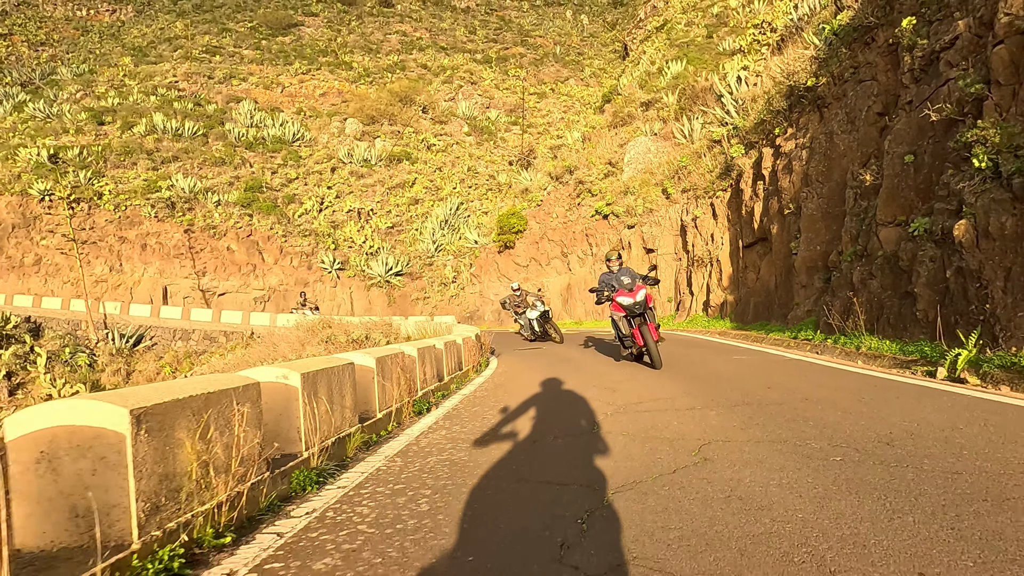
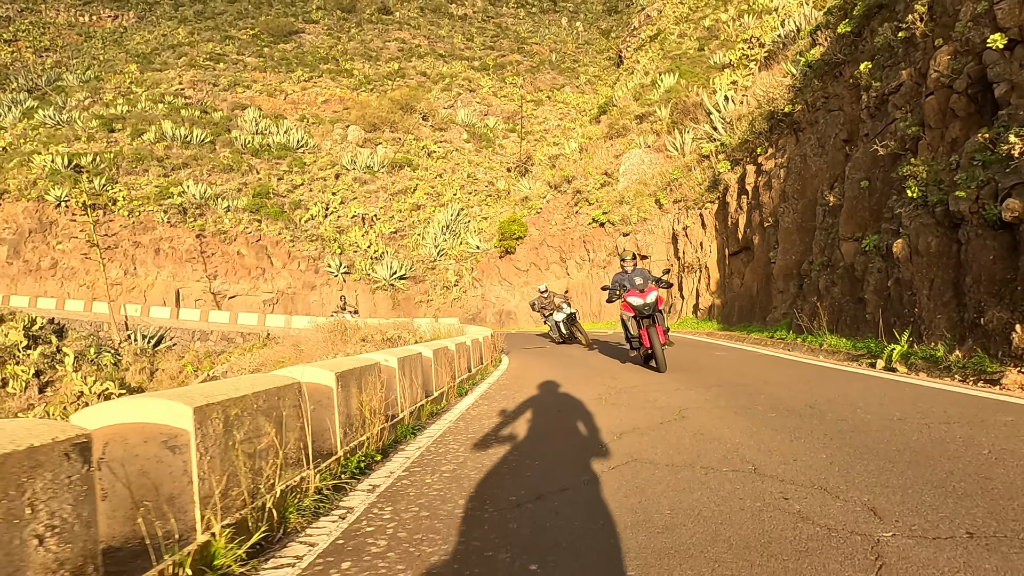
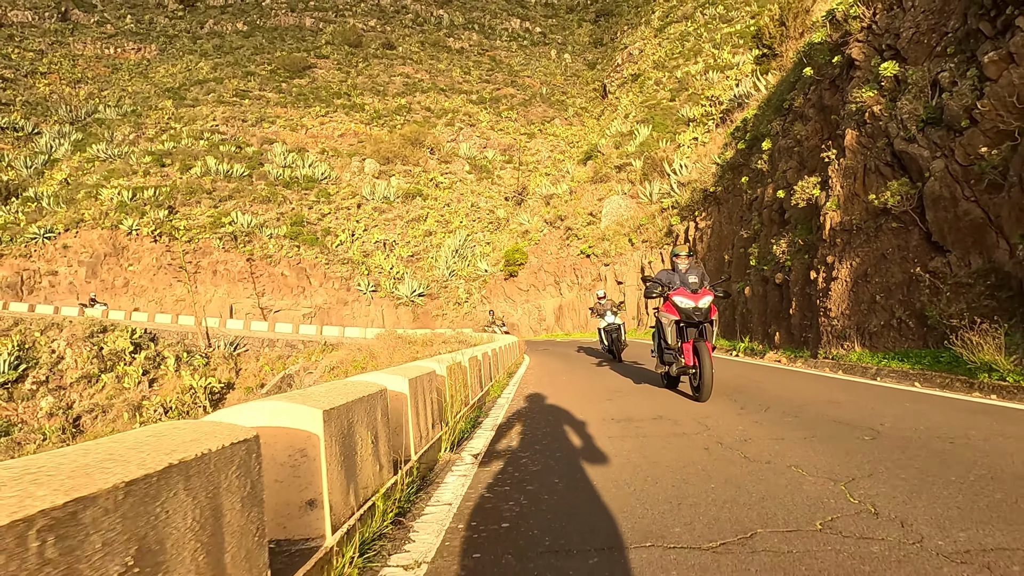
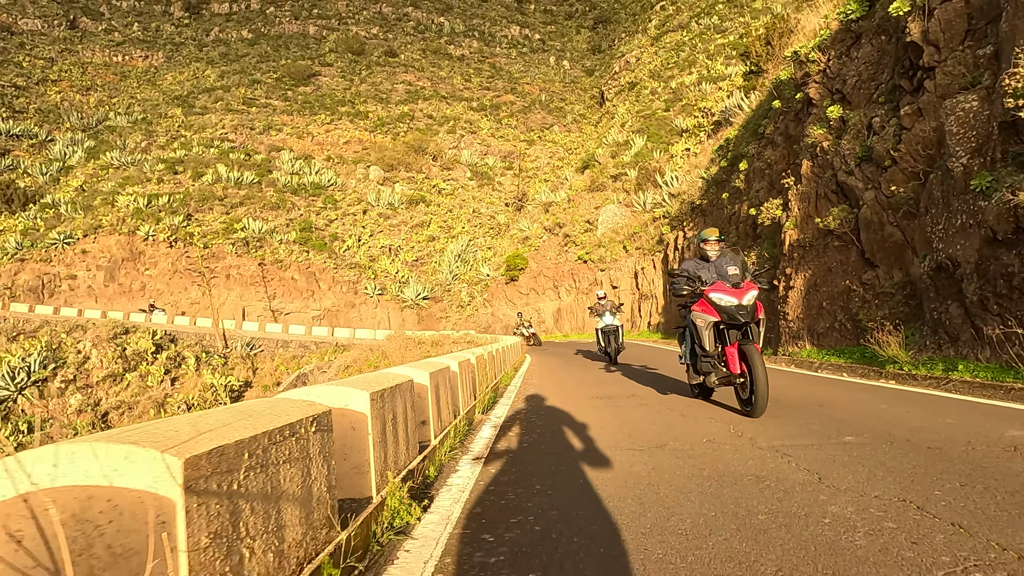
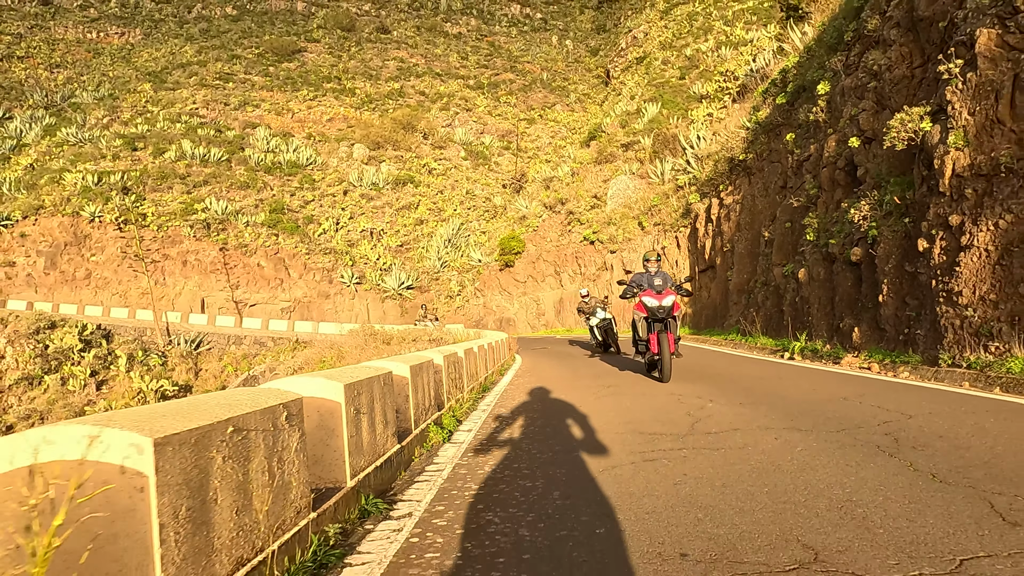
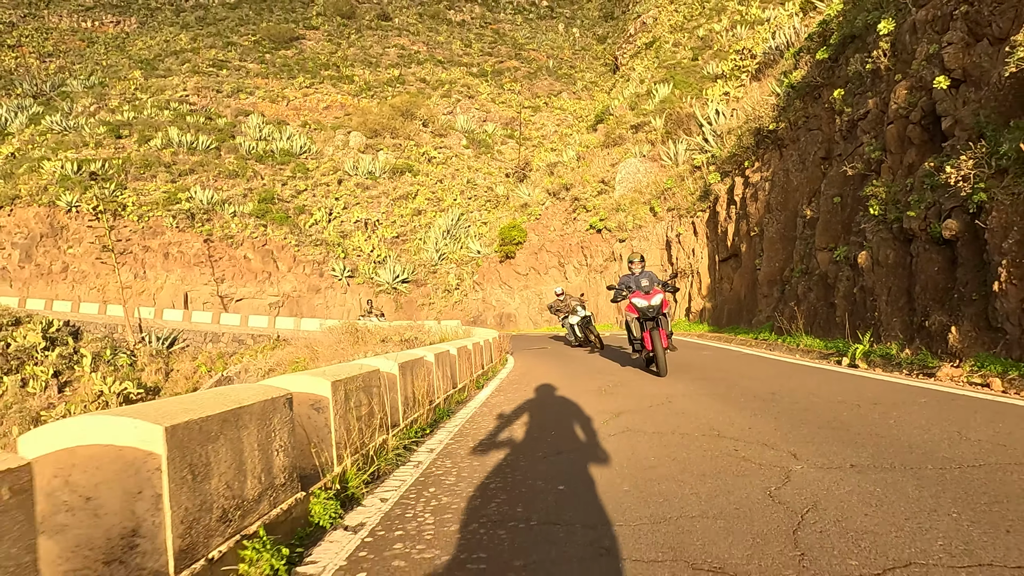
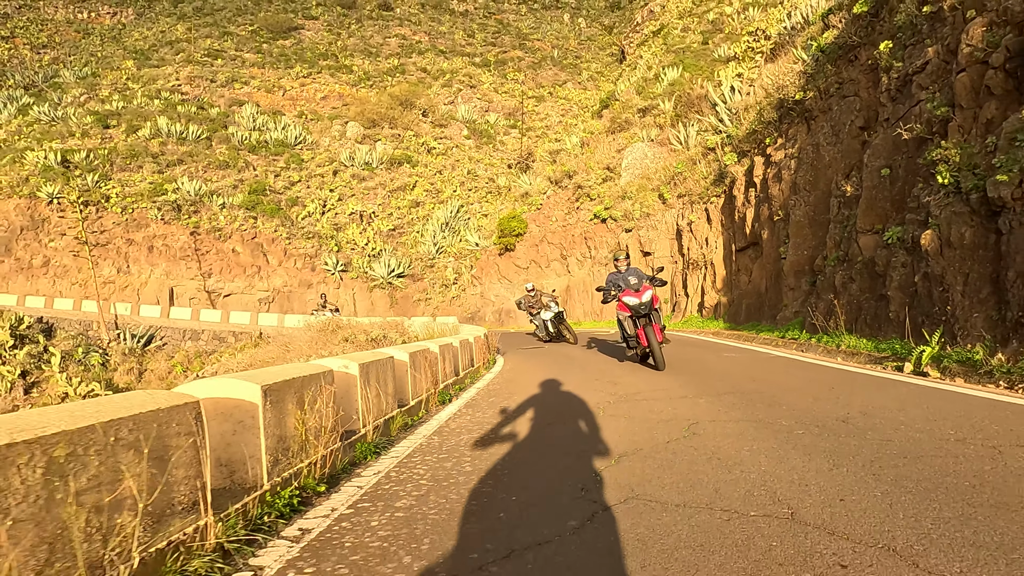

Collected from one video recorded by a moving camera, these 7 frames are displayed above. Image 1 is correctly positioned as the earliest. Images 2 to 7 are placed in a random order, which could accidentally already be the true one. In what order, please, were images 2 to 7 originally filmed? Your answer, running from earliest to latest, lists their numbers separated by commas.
7, 2, 6, 5, 3, 4
